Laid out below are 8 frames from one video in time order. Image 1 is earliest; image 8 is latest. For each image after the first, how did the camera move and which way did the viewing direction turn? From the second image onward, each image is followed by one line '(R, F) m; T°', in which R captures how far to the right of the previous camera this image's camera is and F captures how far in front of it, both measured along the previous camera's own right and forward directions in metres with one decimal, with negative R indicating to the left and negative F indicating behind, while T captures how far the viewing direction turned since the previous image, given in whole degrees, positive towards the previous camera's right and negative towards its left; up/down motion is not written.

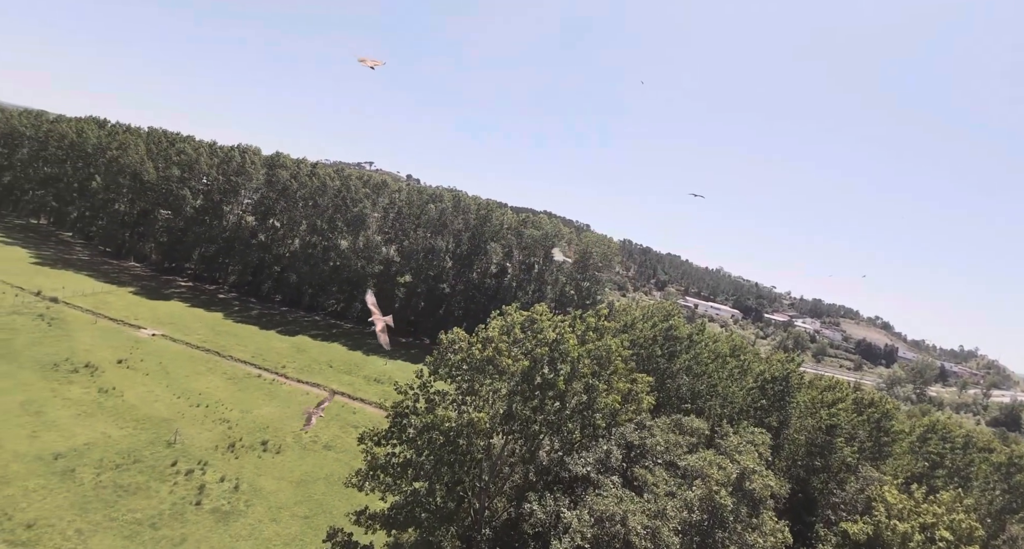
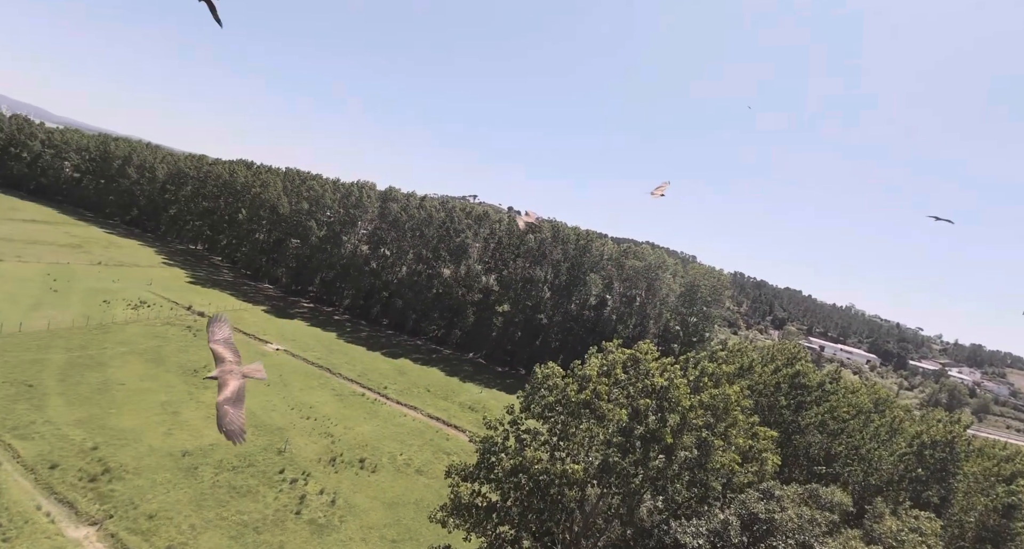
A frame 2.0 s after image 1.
(0.0, +1.3) m; -12°
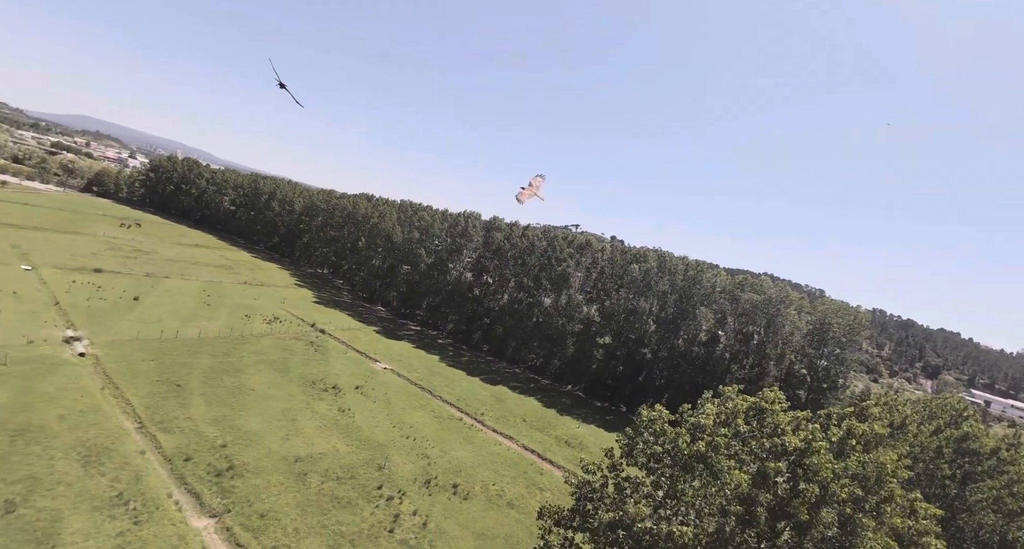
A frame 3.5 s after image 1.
(+0.2, +0.9) m; -12°
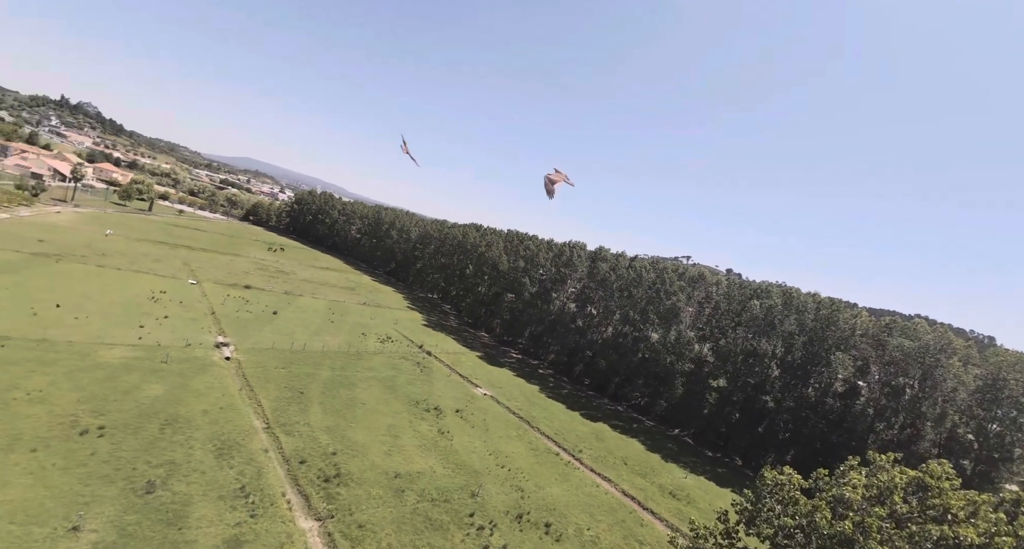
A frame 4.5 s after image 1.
(+0.3, +0.8) m; -13°
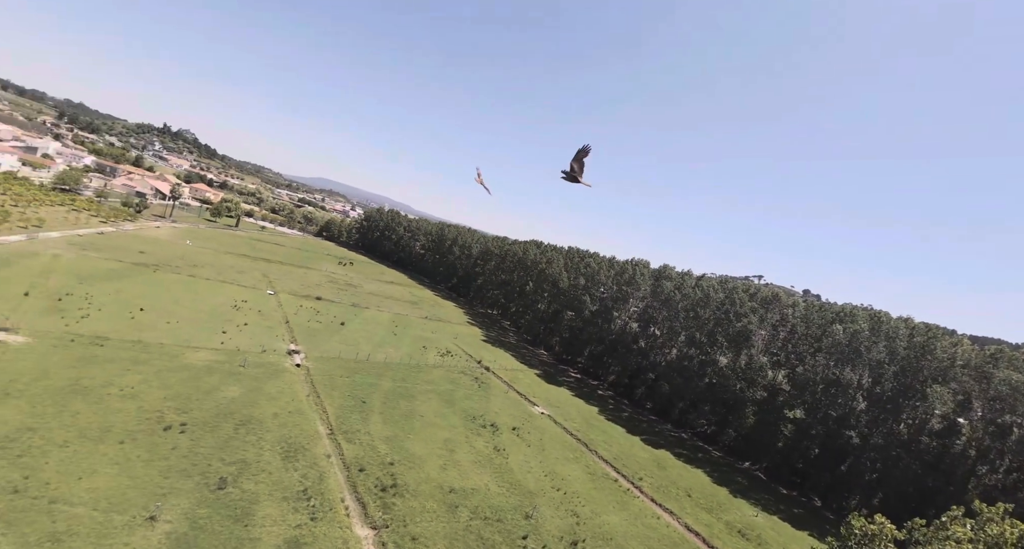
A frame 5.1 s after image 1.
(+0.5, +0.4) m; -8°
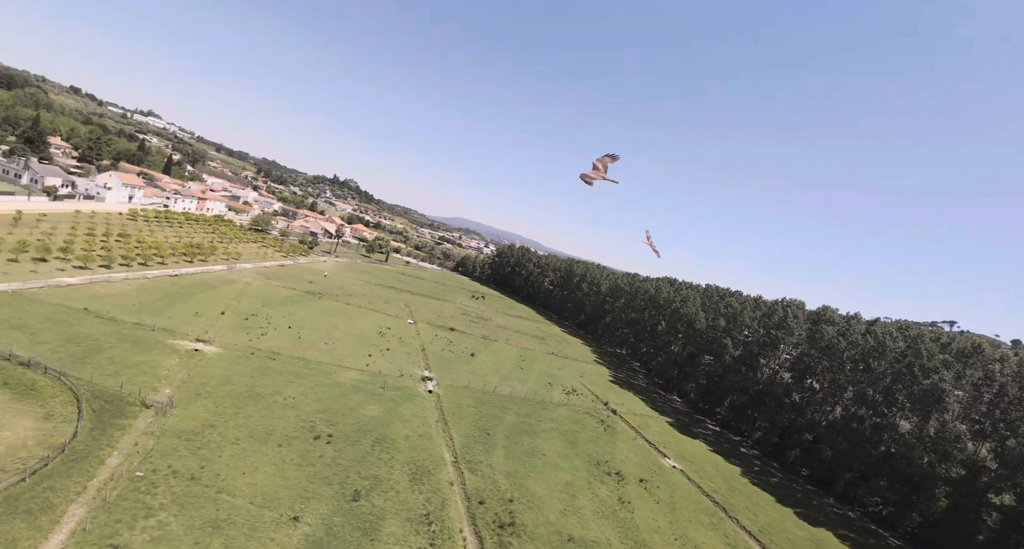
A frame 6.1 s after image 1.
(+1.3, +0.8) m; -17°
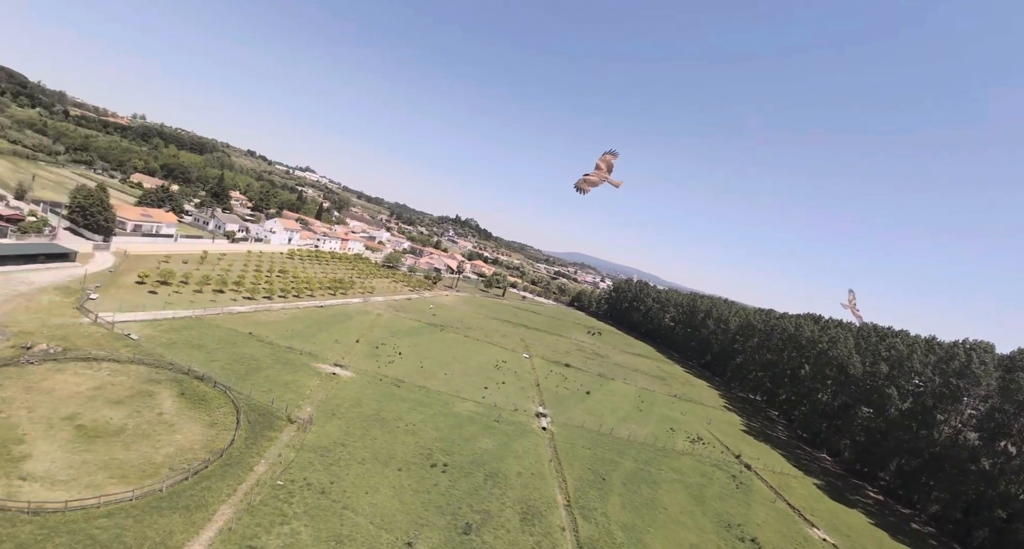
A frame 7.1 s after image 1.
(+0.9, +0.6) m; -15°
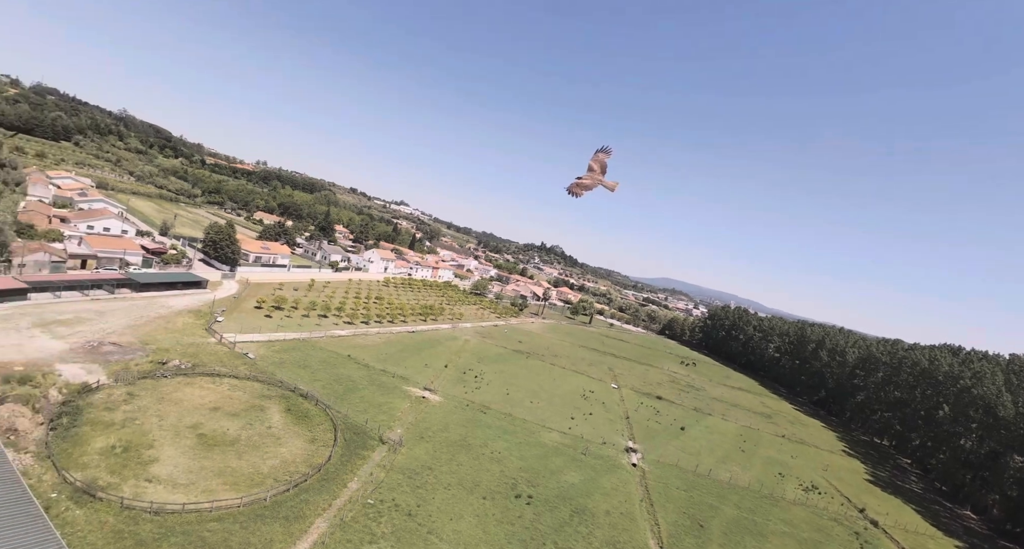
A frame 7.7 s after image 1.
(+0.4, +0.2) m; -11°
